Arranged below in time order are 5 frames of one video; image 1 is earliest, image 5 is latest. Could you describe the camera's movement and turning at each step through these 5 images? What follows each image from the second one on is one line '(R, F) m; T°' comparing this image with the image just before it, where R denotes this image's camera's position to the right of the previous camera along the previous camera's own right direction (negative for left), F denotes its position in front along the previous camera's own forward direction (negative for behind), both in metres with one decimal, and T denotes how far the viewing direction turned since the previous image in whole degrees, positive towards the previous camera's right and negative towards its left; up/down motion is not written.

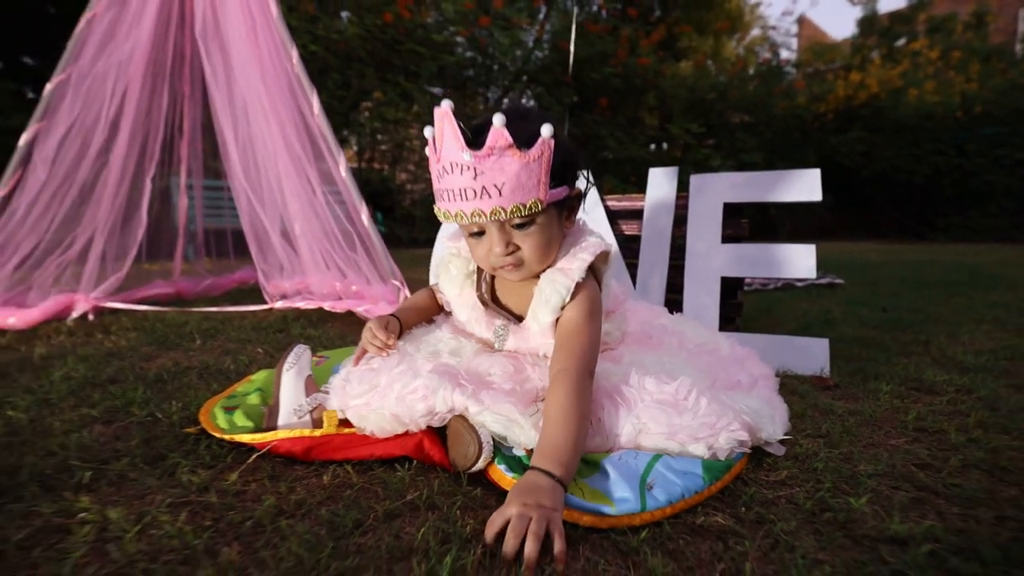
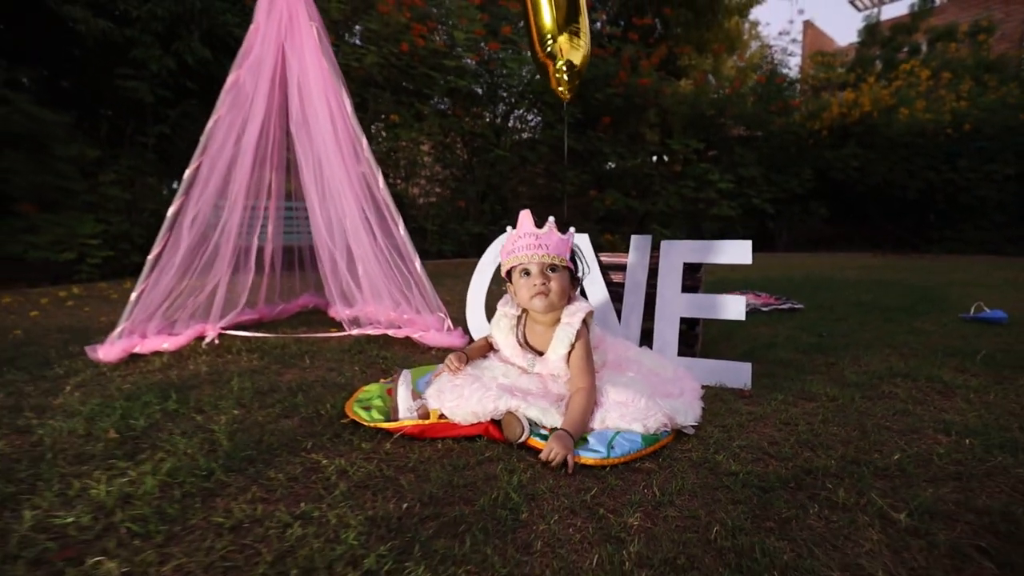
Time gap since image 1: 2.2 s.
(-0.1, -0.8) m; -1°
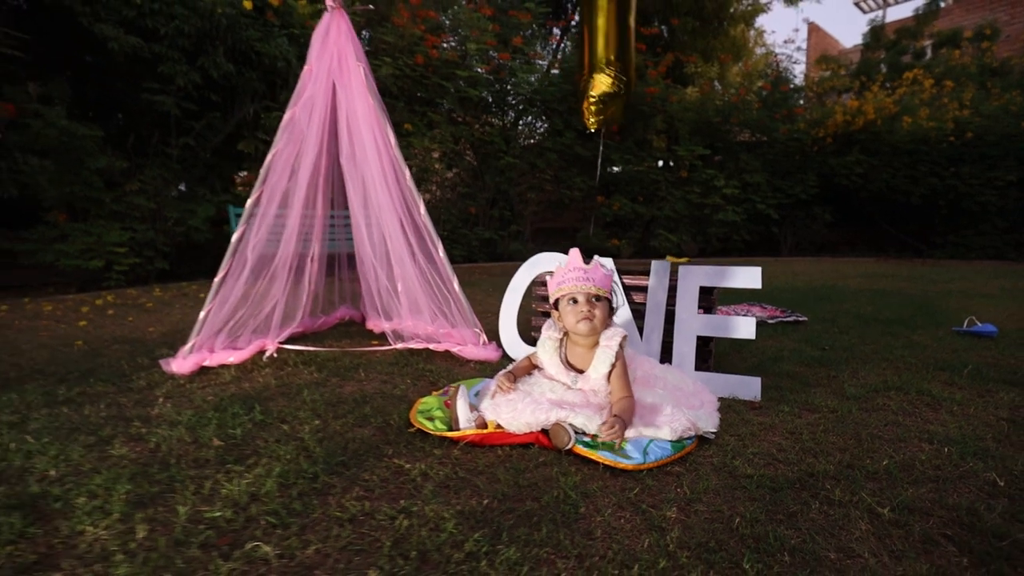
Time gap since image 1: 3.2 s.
(-0.2, -0.3) m; 0°
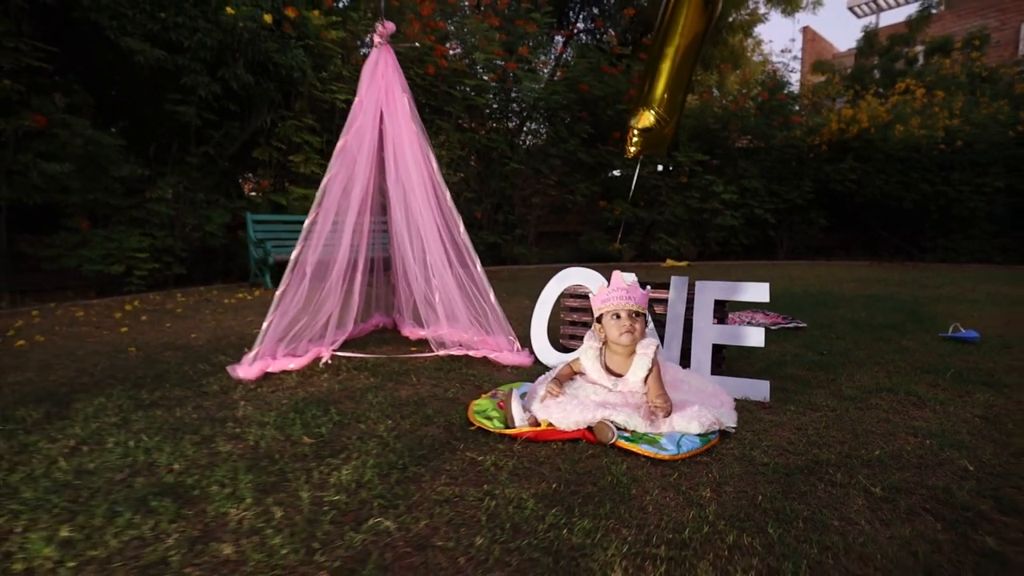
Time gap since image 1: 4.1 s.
(-0.3, -0.4) m; 0°
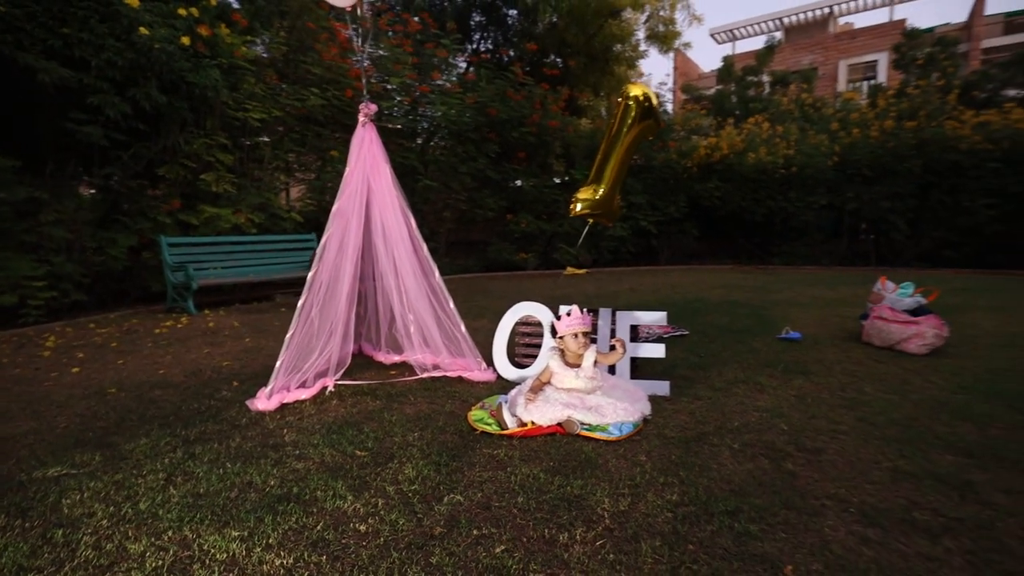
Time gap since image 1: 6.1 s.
(-0.7, -1.1) m; +12°
